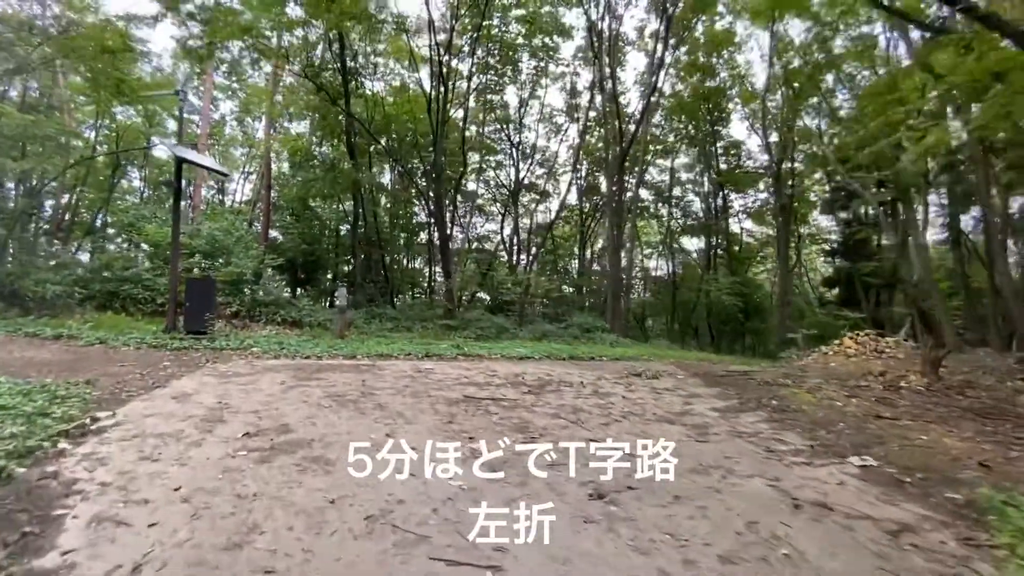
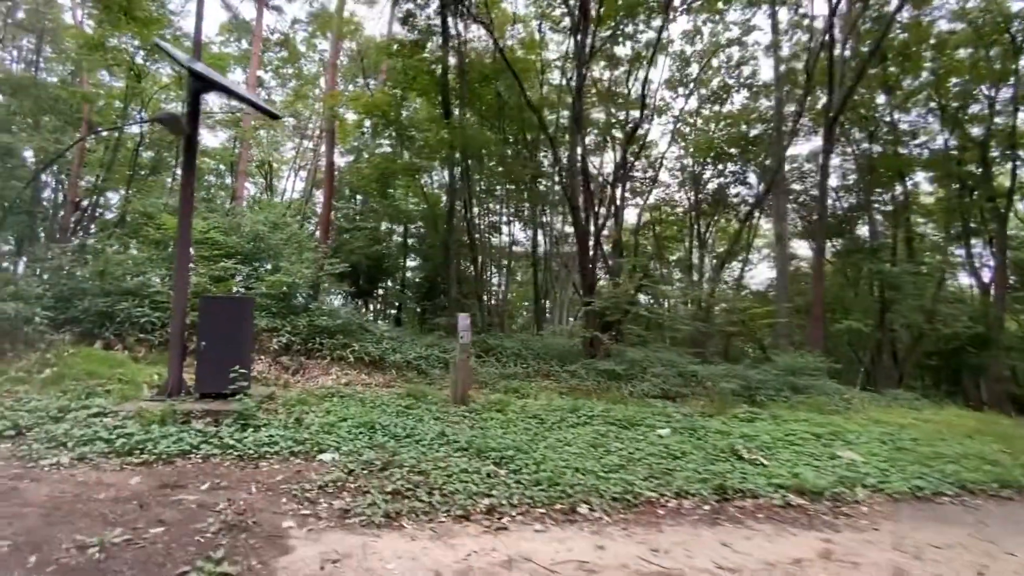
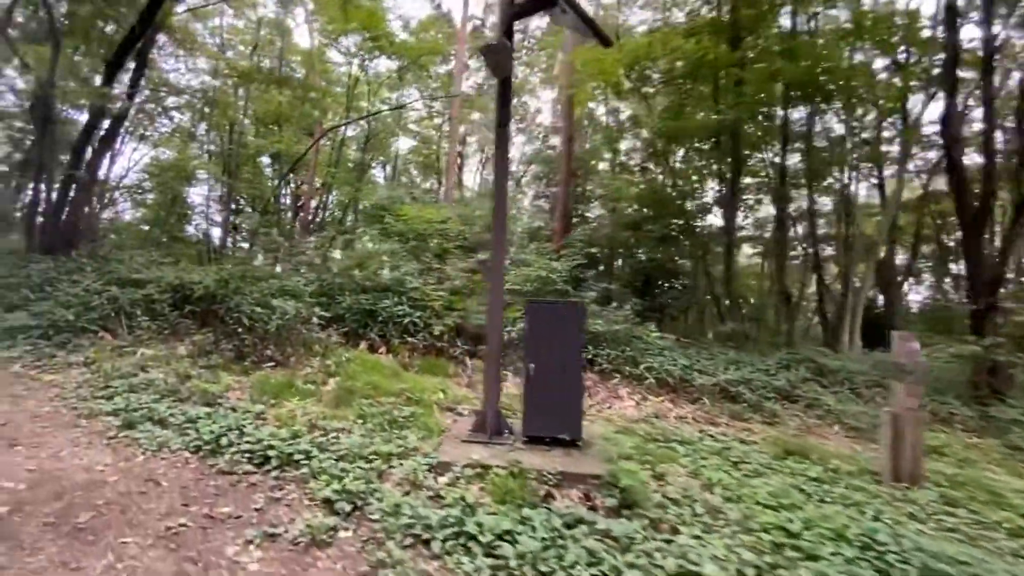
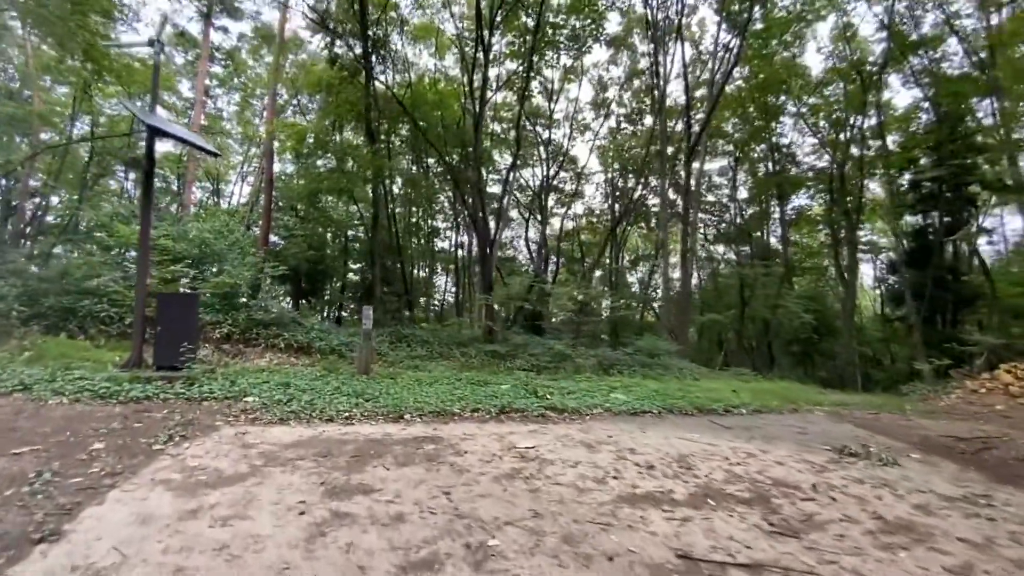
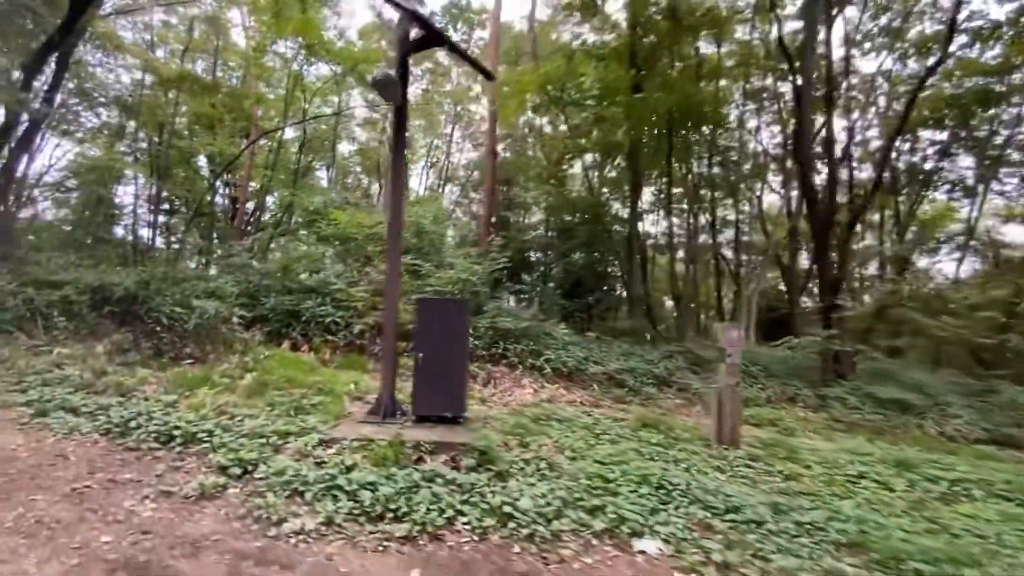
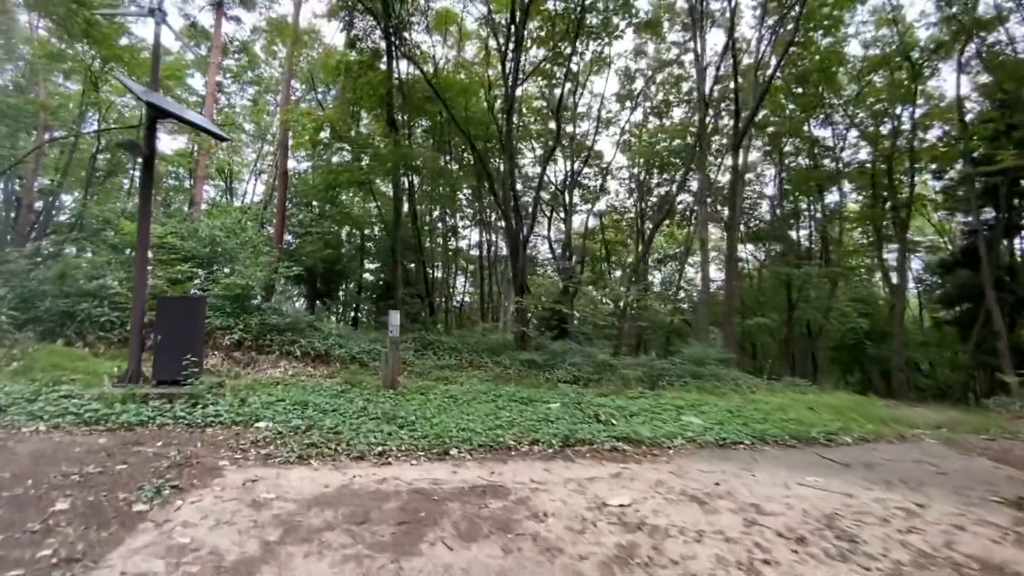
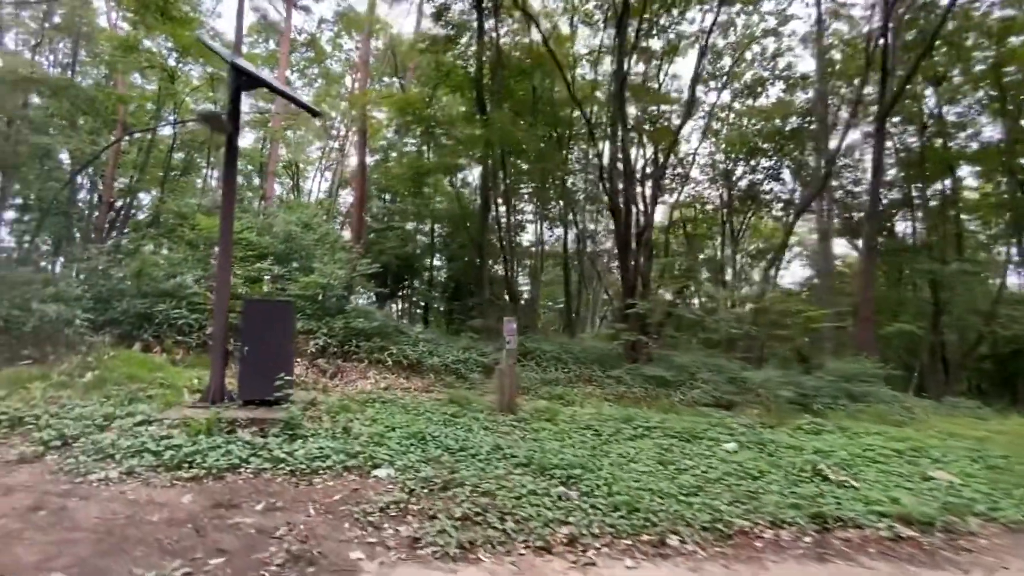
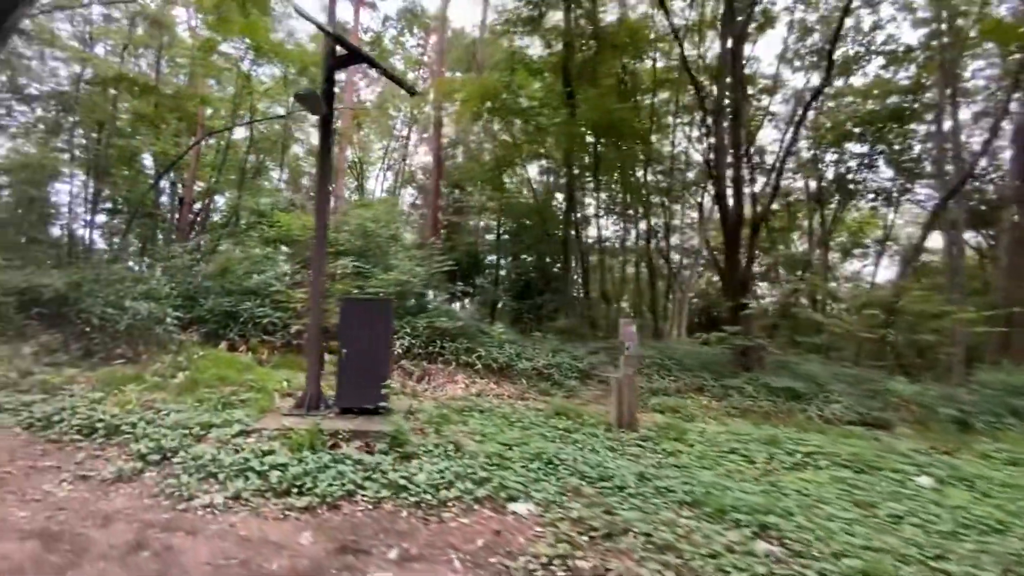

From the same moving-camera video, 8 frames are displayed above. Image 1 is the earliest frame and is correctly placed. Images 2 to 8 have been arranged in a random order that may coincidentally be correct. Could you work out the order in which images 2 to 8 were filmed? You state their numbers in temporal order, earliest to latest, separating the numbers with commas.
4, 6, 2, 7, 8, 5, 3
